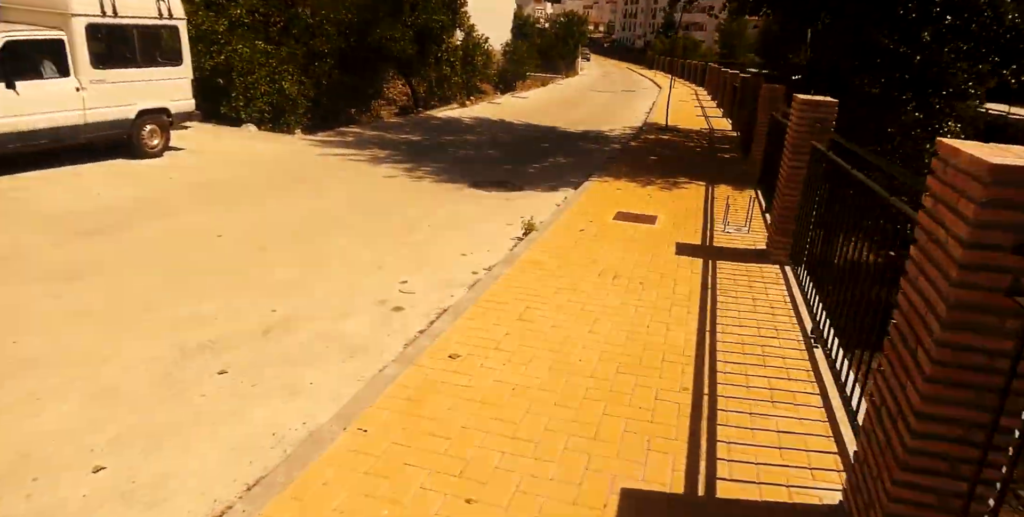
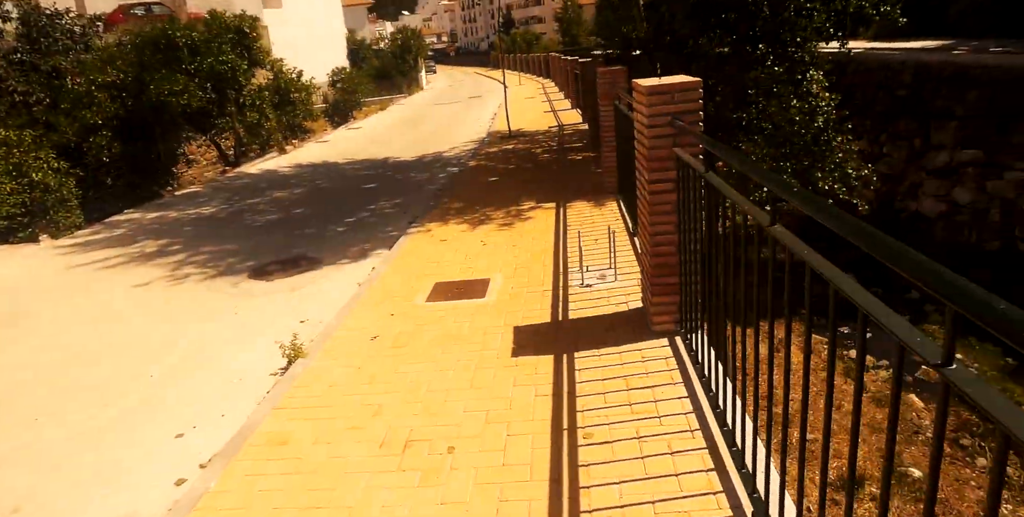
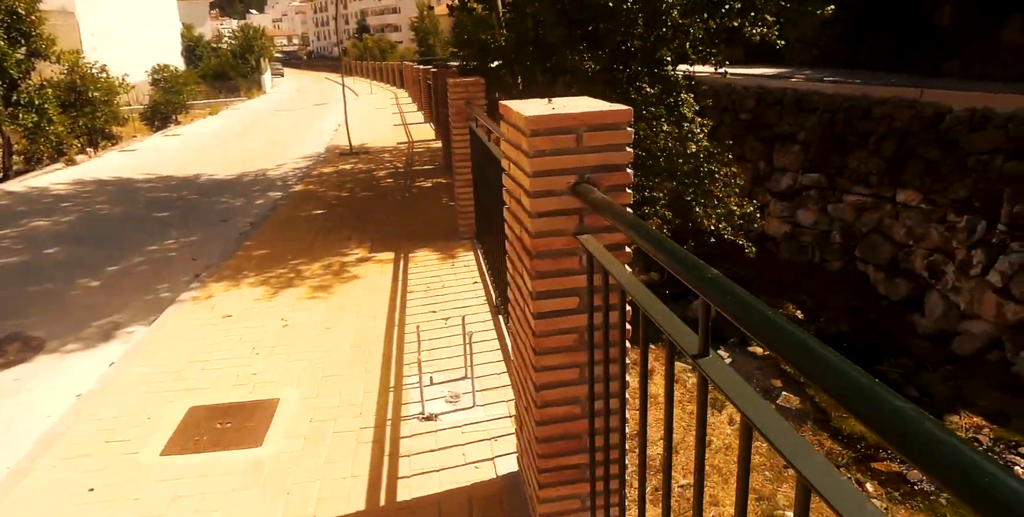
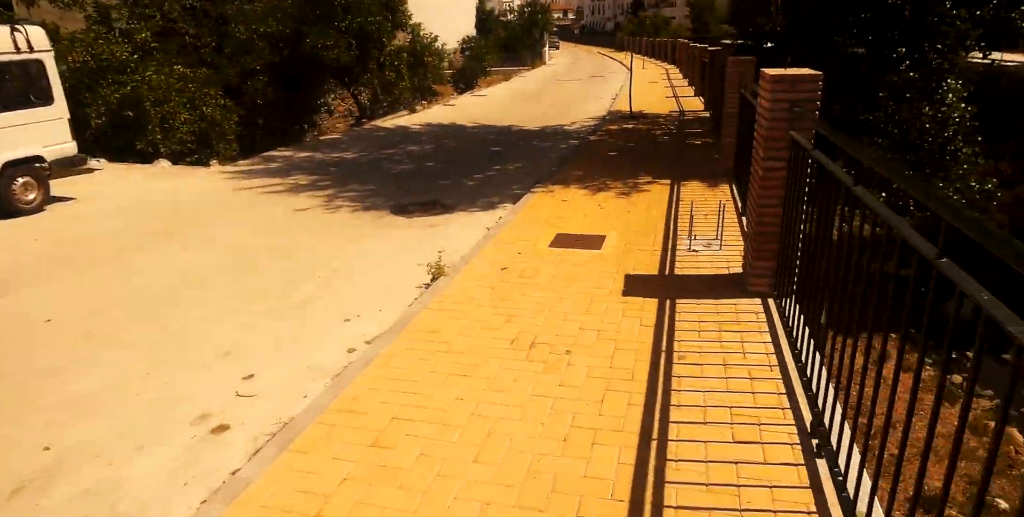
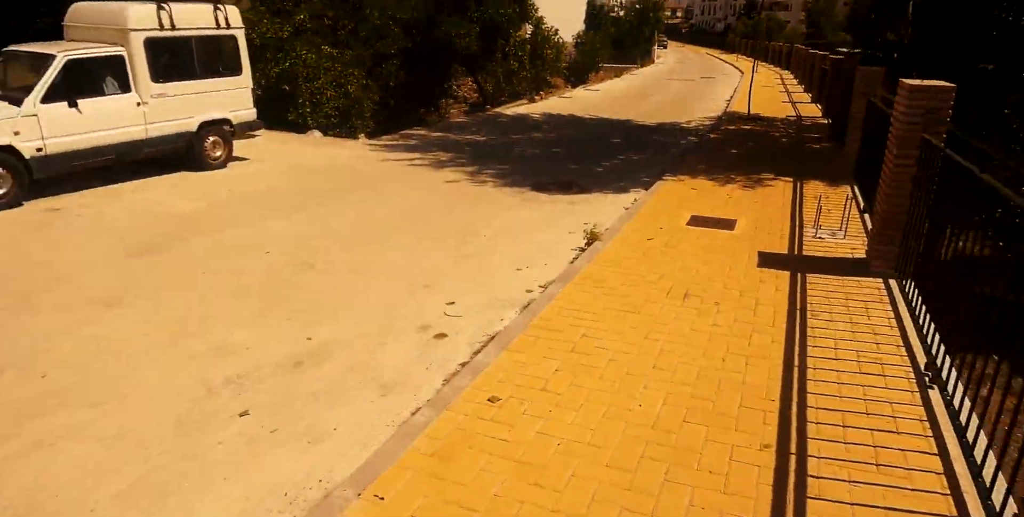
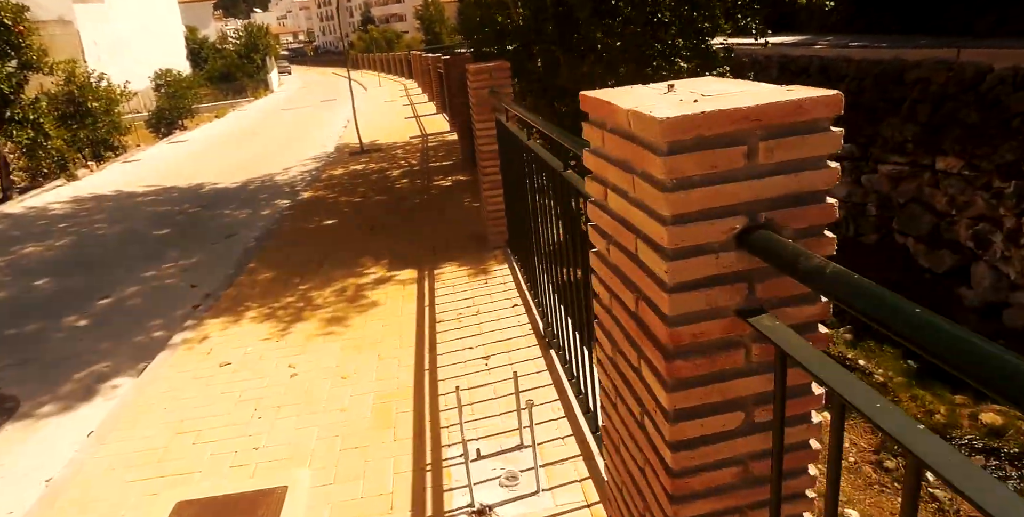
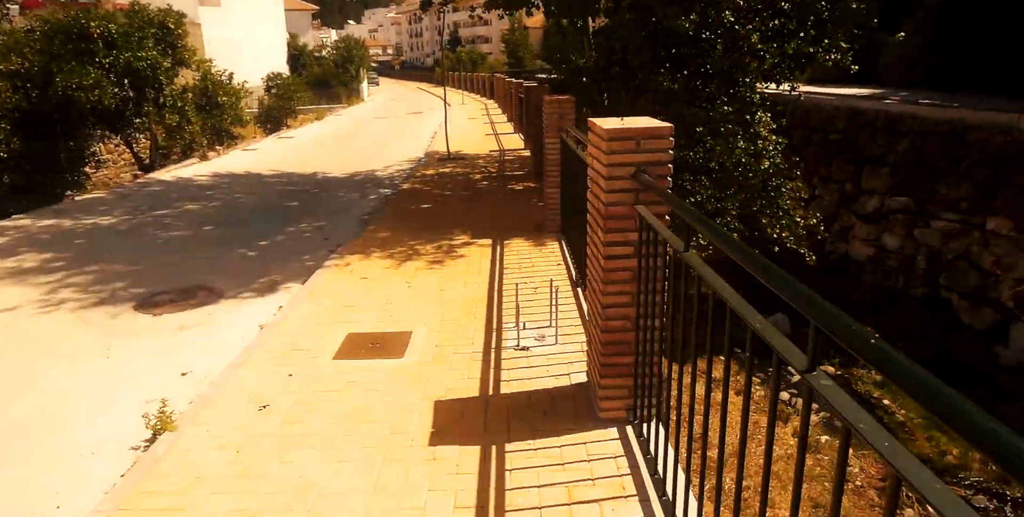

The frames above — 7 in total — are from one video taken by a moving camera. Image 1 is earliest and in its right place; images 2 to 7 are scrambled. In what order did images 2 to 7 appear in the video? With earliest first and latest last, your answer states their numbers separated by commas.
5, 4, 2, 7, 3, 6
